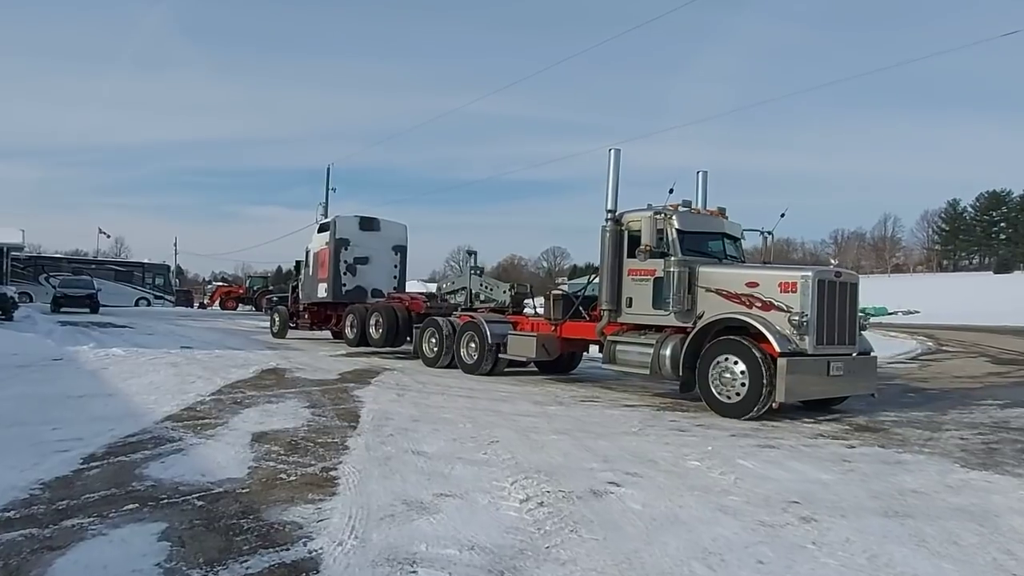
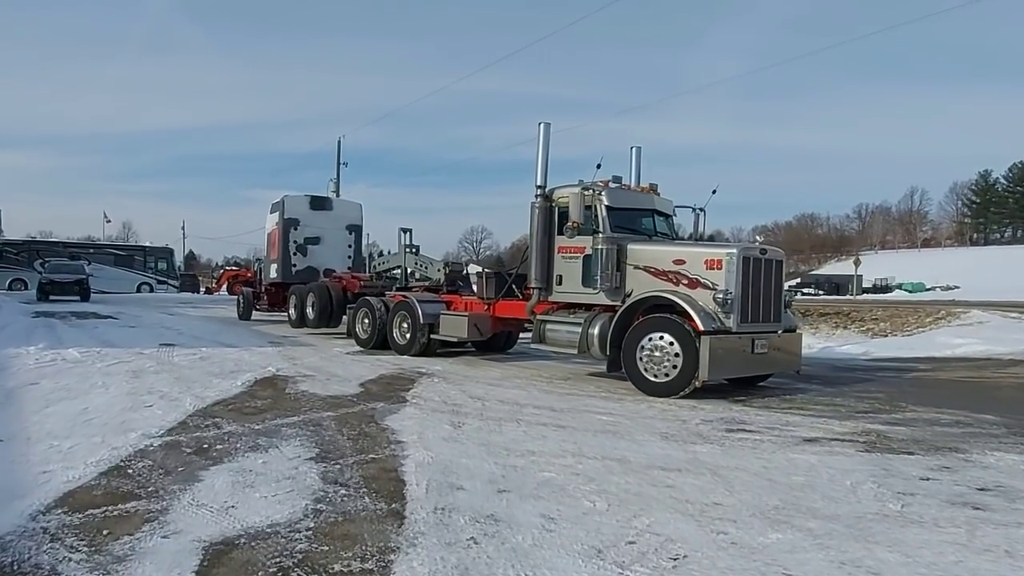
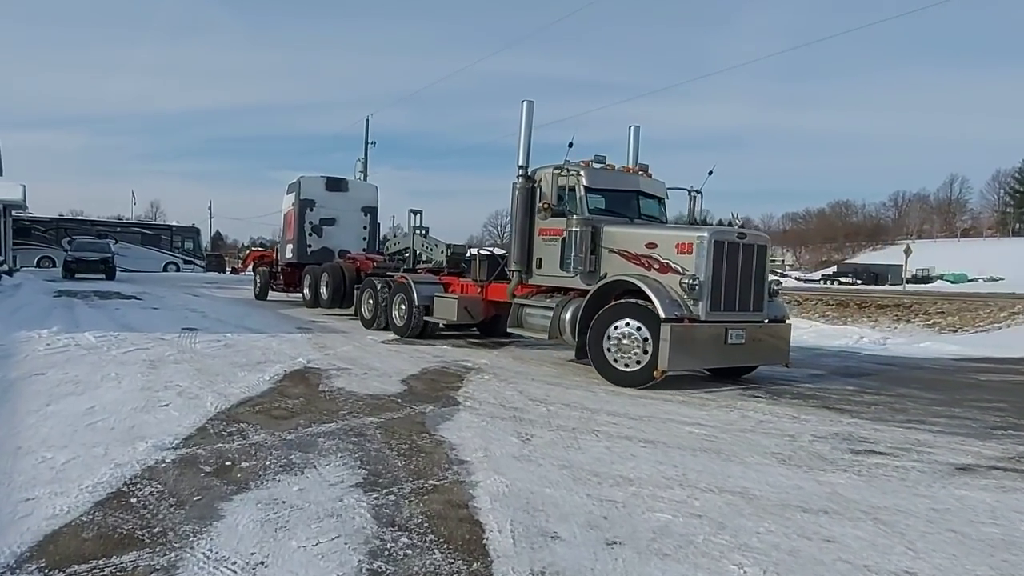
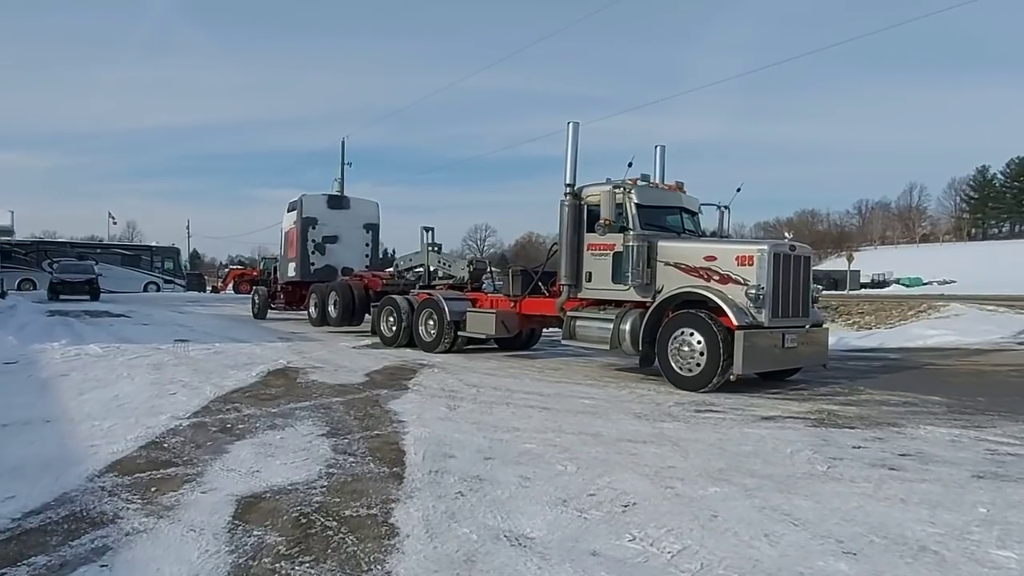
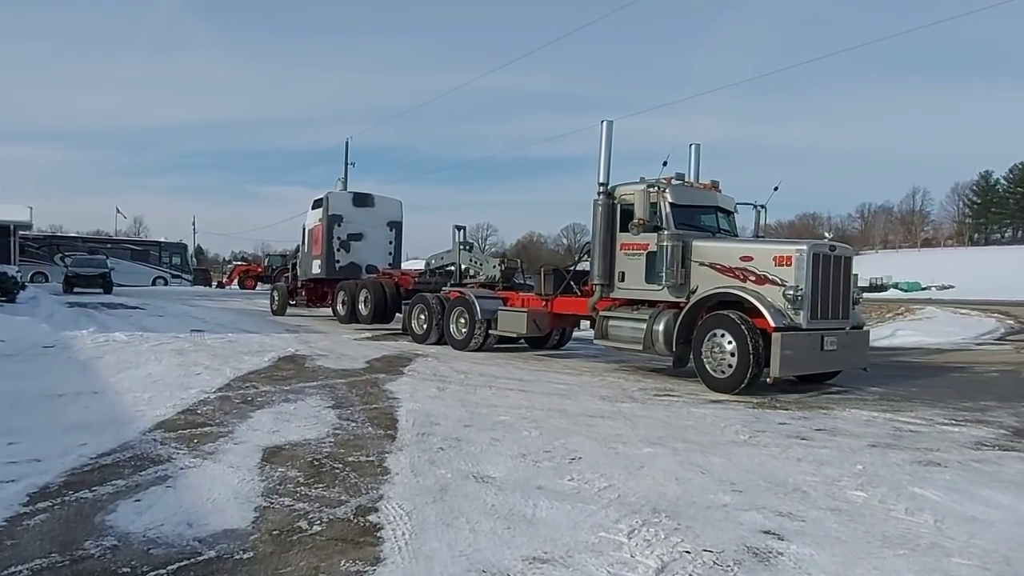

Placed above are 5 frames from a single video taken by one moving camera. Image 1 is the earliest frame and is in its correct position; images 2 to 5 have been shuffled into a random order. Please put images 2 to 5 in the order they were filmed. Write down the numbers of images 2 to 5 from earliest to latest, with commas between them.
5, 4, 2, 3
